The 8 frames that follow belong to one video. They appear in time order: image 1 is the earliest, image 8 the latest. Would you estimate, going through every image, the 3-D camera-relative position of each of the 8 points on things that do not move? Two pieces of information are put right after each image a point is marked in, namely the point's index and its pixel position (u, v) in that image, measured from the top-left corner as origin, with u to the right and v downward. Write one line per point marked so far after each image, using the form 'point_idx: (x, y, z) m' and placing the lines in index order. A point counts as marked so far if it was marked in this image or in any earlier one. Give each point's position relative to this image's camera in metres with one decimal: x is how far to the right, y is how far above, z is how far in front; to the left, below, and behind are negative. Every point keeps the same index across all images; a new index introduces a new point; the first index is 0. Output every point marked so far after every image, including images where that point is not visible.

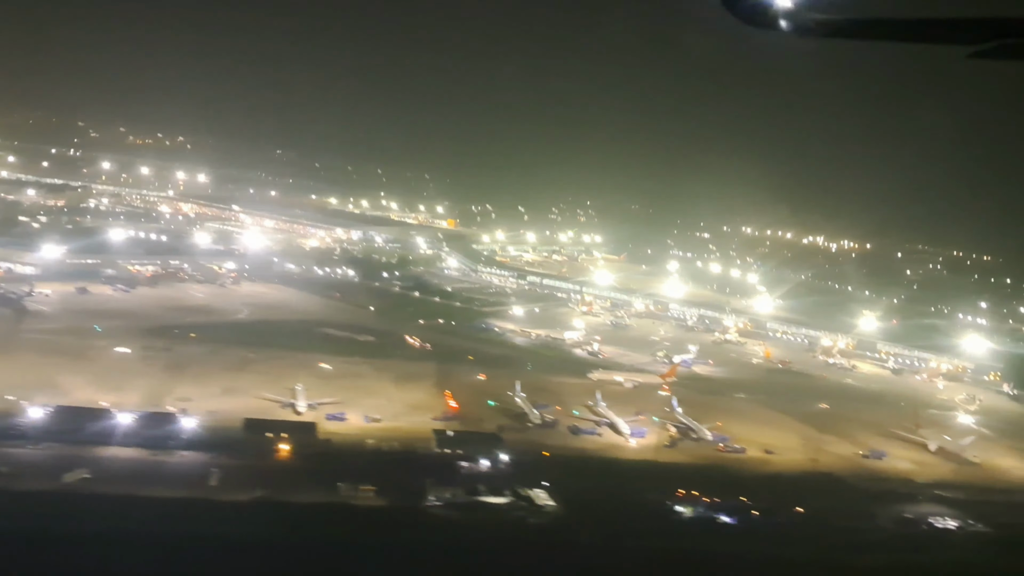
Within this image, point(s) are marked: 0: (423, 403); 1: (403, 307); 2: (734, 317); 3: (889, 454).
0: (-0.7, -0.9, +6.6) m
1: (-1.4, -0.2, +11.1) m
2: (+3.4, -0.4, +13.2) m
3: (+3.1, -1.4, +7.2) m
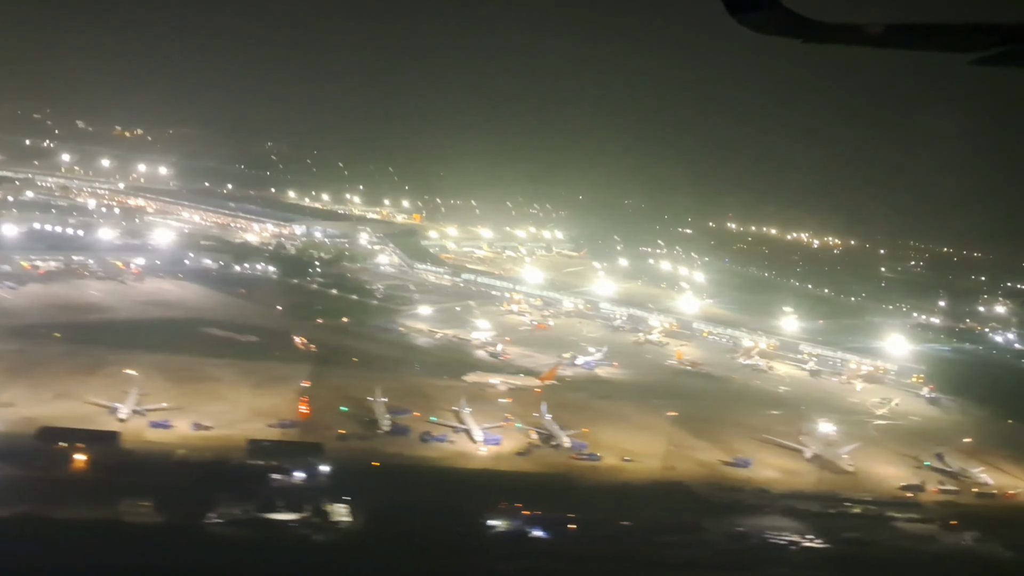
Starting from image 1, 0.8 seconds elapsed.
0: (-1.8, -0.9, +6.5) m
1: (-2.6, -0.2, +10.9) m
2: (+2.2, -0.4, +13.0) m
3: (+2.0, -1.4, +7.0) m
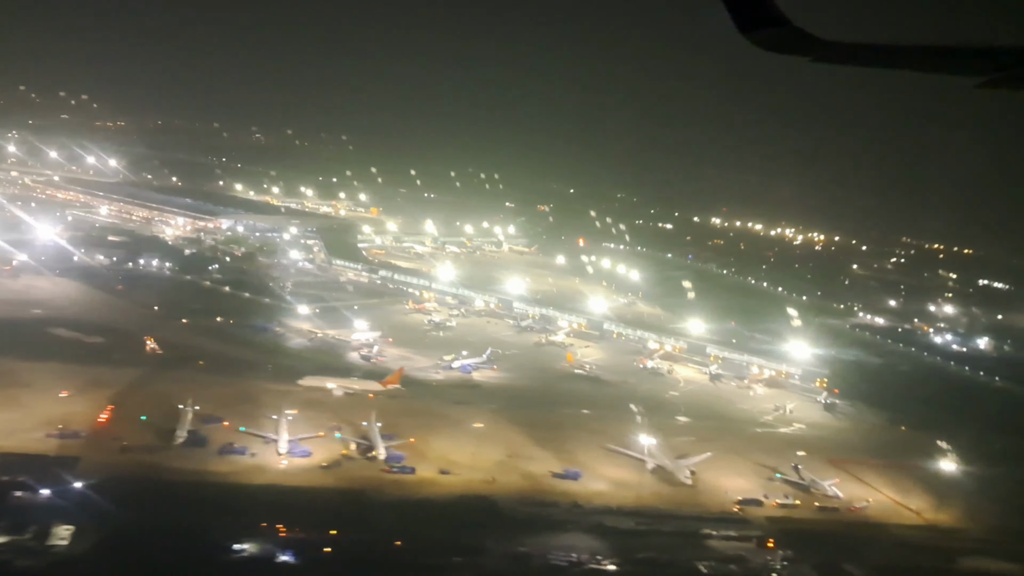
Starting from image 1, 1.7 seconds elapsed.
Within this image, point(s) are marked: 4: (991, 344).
0: (-3.2, -0.9, +6.1) m
1: (-3.9, -0.2, +10.6) m
2: (+0.8, -0.4, +12.7) m
3: (+0.6, -1.4, +6.7) m
4: (+9.8, -1.2, +17.9) m
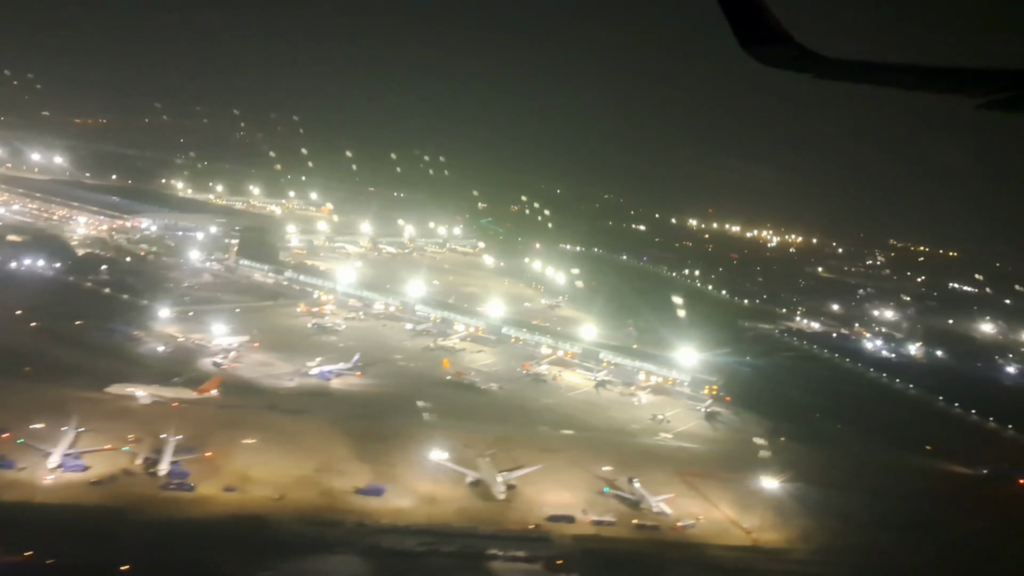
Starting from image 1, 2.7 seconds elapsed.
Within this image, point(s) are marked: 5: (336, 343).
0: (-4.6, -0.9, +5.8) m
1: (-5.4, -0.2, +10.3) m
2: (-0.6, -0.5, +12.4) m
3: (-0.9, -1.5, +6.4) m
4: (+8.3, -1.3, +17.7) m
5: (-2.2, -0.7, +10.8) m
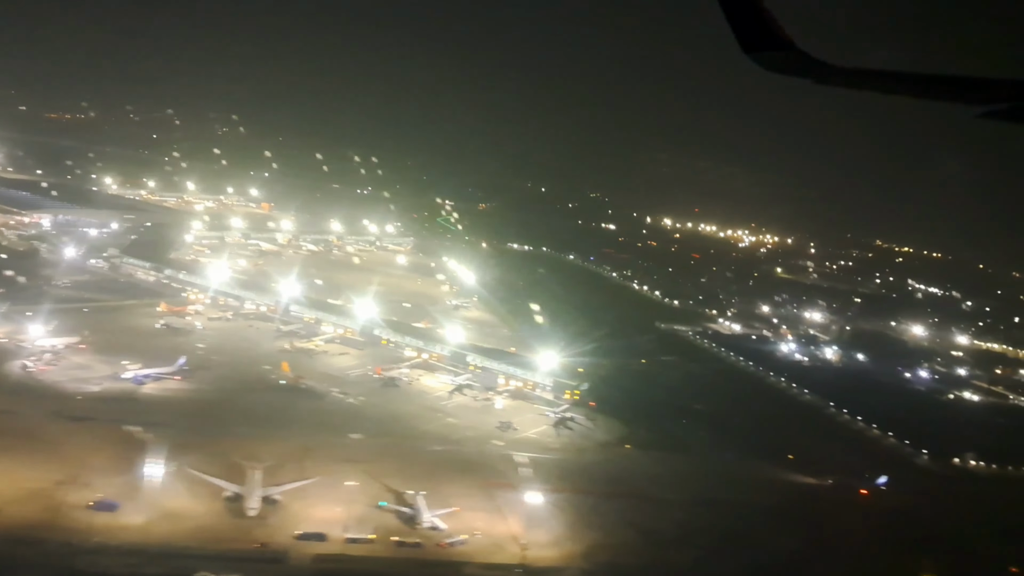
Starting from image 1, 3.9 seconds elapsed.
0: (-6.4, -0.9, +5.4) m
1: (-7.2, -0.2, +9.9) m
2: (-2.4, -0.5, +12.1) m
3: (-2.6, -1.5, +6.0) m
4: (+6.5, -1.3, +17.4) m
5: (-4.0, -0.7, +10.4) m
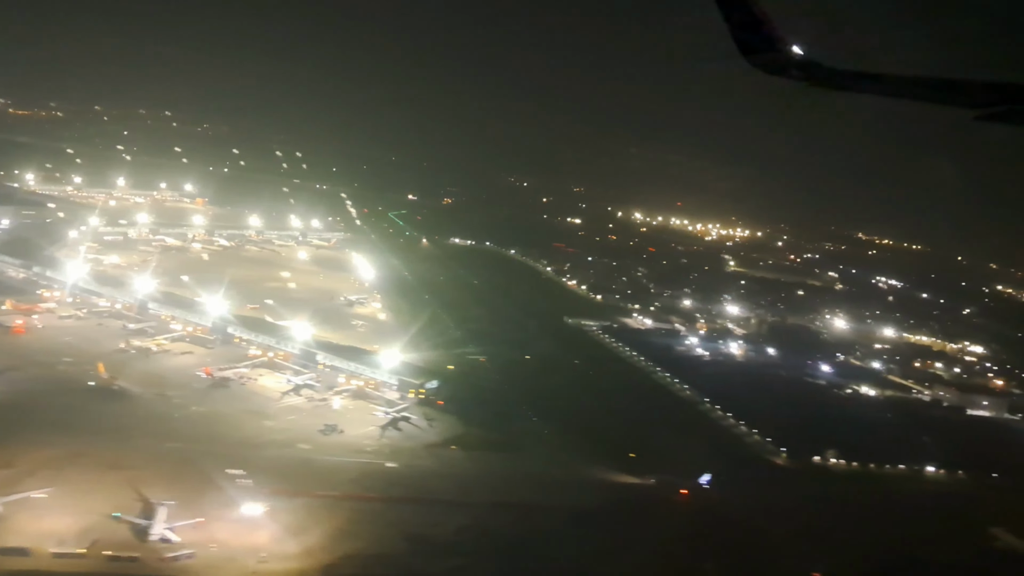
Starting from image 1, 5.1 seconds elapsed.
0: (-8.2, -1.0, +5.1) m
1: (-9.0, -0.2, +9.5) m
2: (-4.3, -0.4, +11.7) m
3: (-4.4, -1.5, +5.7) m
4: (+4.6, -1.2, +17.1) m
5: (-5.8, -0.7, +10.0) m
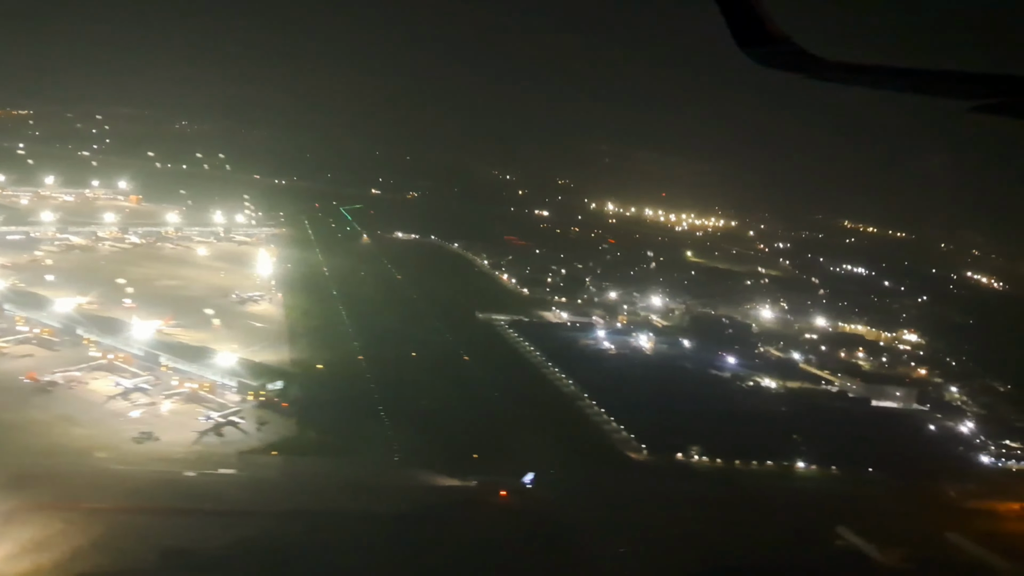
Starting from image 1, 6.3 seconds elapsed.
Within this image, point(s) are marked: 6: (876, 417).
0: (-10.0, -1.1, +4.6) m
1: (-10.8, -0.3, +9.0) m
2: (-6.1, -0.4, +11.3) m
3: (-6.2, -1.6, +5.3) m
4: (+2.8, -1.0, +16.7) m
5: (-7.6, -0.7, +9.6) m
6: (+5.7, -2.0, +13.6) m
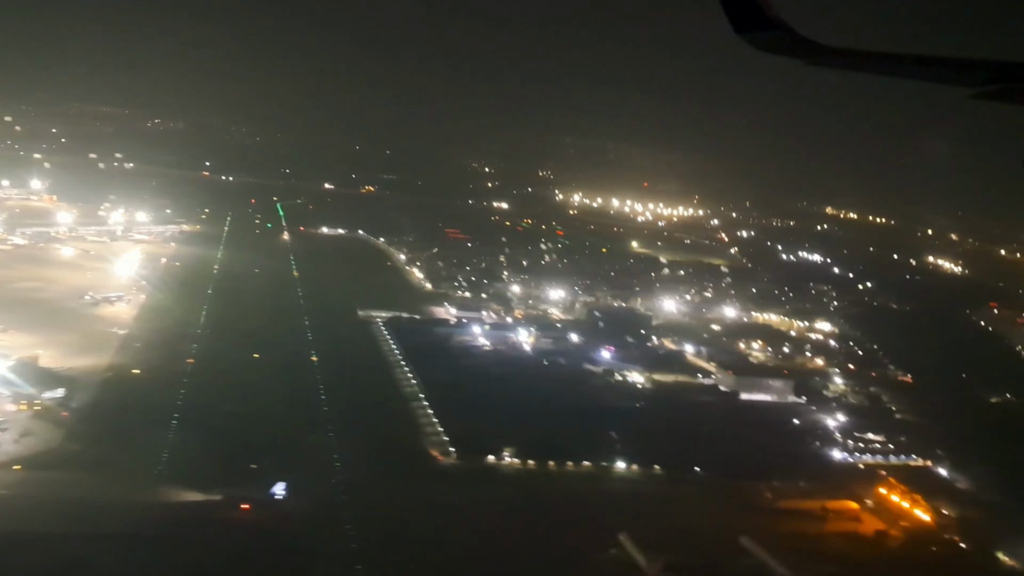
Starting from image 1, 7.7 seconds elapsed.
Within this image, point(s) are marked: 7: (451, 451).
0: (-12.2, -1.3, +4.1) m
1: (-13.1, -0.5, +8.5) m
2: (-8.4, -0.5, +10.8) m
3: (-8.5, -1.7, +4.8) m
4: (+0.5, -0.9, +16.2) m
5: (-9.9, -0.9, +9.1) m
6: (+3.5, -1.9, +13.1) m
7: (-0.7, -1.9, +10.0) m
